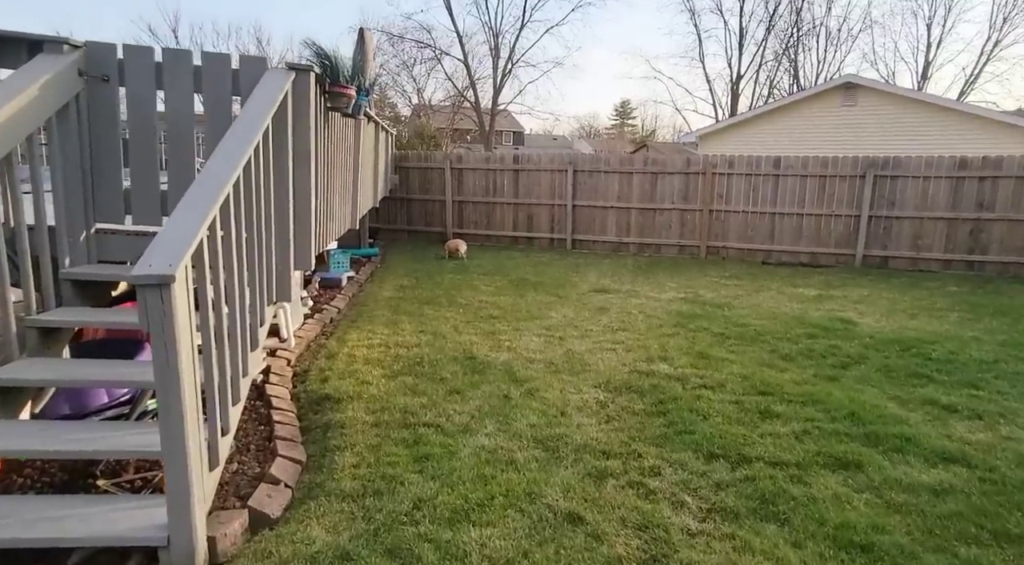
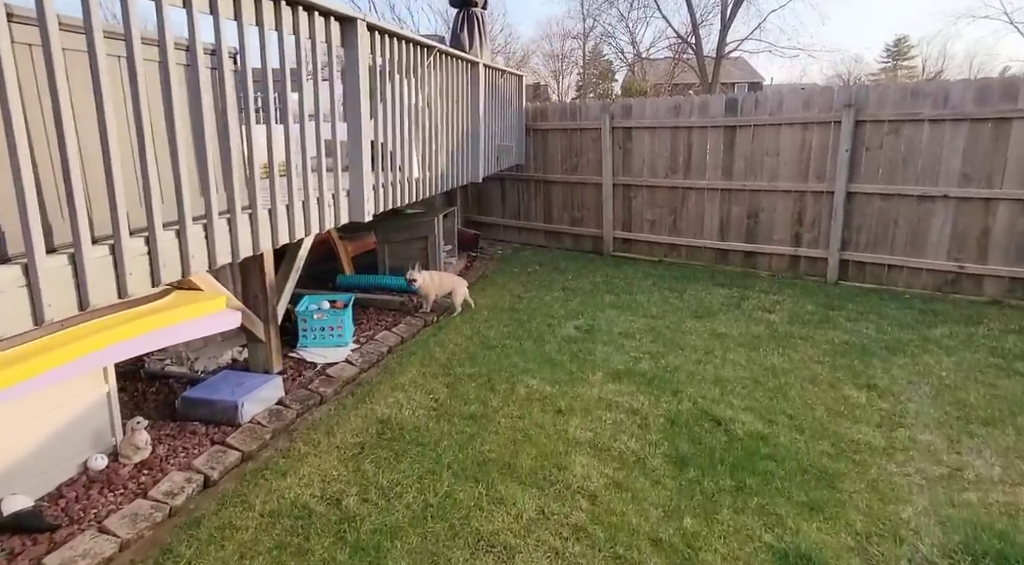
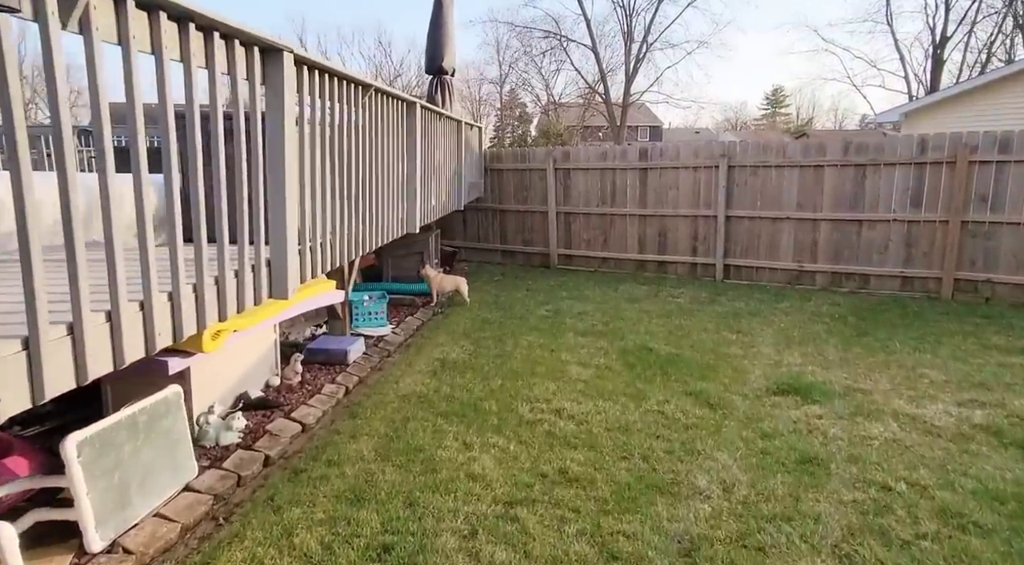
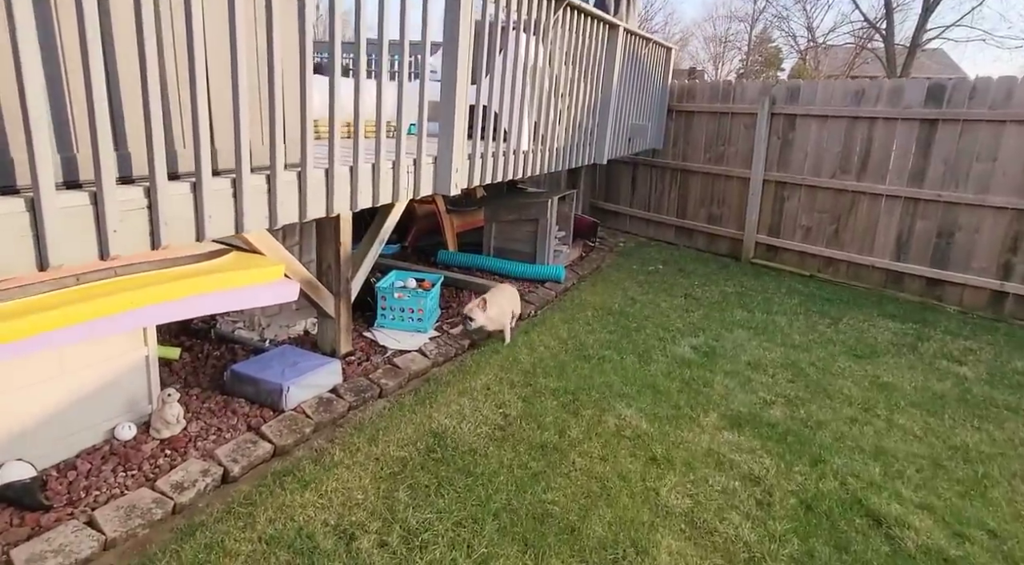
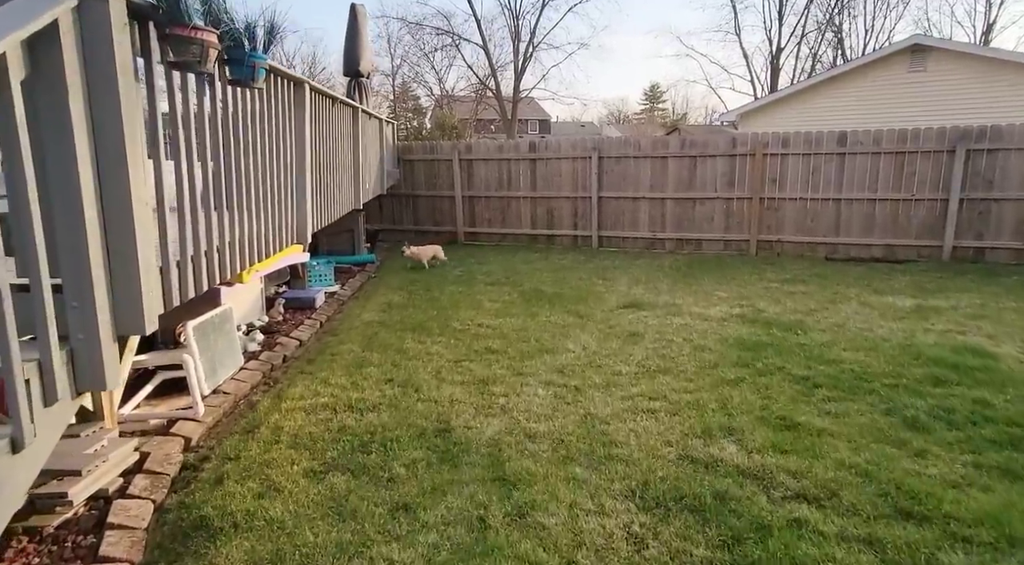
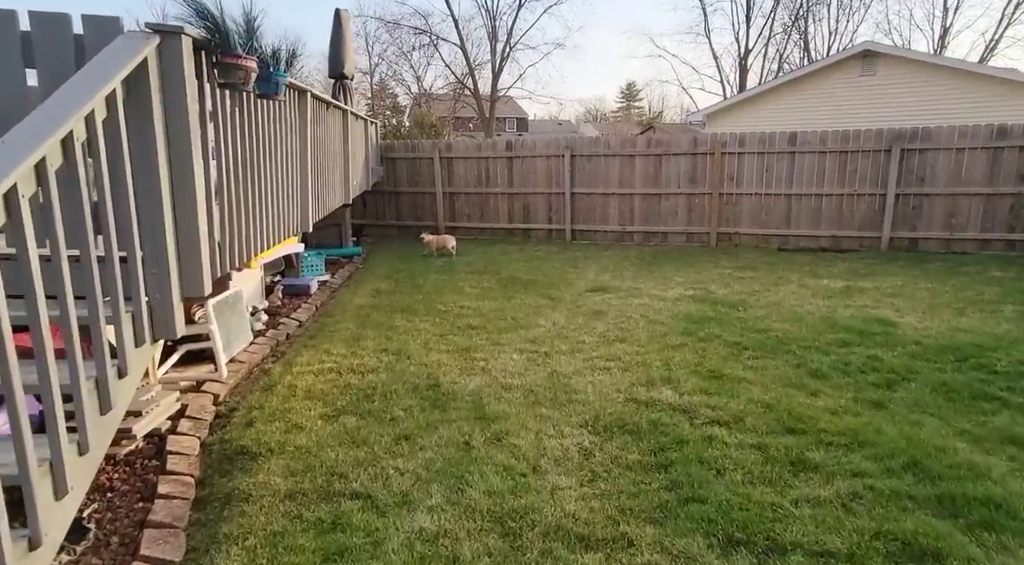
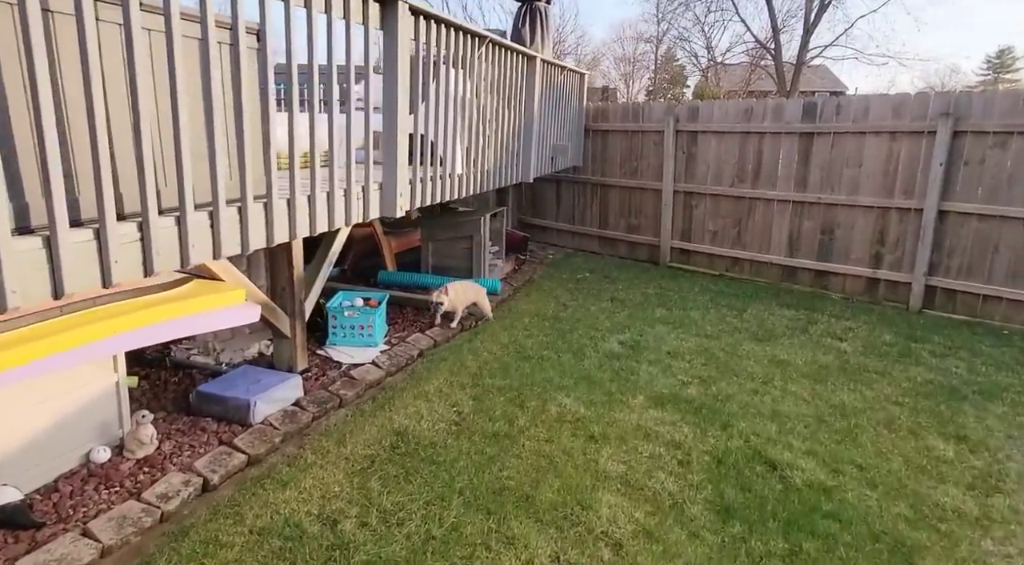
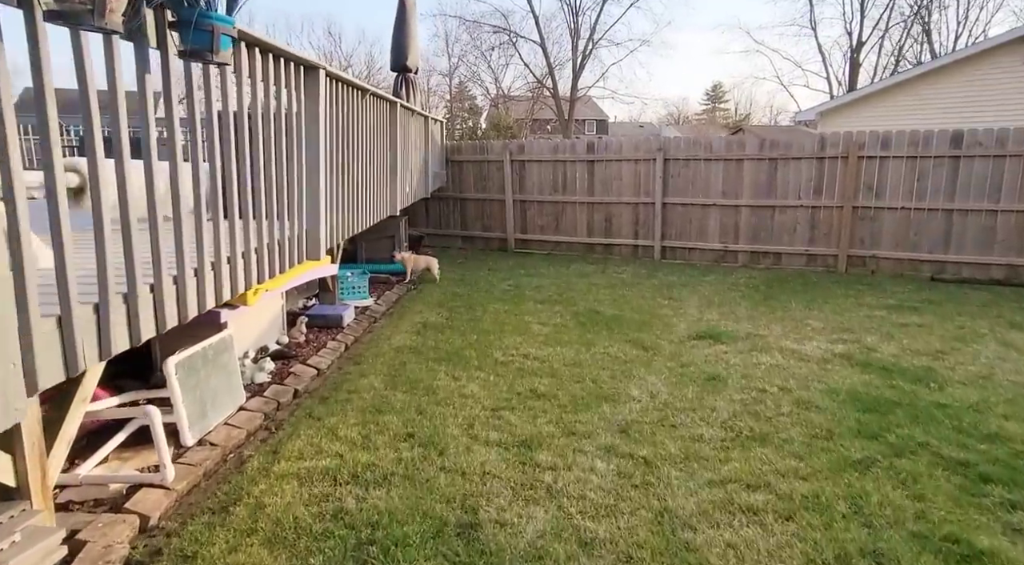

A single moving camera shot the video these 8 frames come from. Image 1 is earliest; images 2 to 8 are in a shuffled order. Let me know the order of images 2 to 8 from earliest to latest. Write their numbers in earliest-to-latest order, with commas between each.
6, 5, 8, 3, 2, 7, 4
